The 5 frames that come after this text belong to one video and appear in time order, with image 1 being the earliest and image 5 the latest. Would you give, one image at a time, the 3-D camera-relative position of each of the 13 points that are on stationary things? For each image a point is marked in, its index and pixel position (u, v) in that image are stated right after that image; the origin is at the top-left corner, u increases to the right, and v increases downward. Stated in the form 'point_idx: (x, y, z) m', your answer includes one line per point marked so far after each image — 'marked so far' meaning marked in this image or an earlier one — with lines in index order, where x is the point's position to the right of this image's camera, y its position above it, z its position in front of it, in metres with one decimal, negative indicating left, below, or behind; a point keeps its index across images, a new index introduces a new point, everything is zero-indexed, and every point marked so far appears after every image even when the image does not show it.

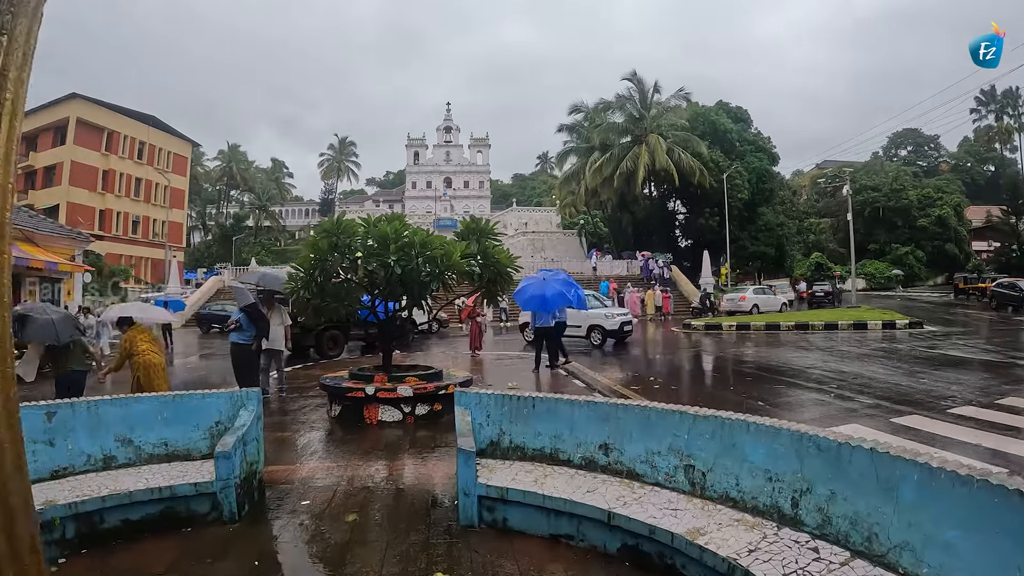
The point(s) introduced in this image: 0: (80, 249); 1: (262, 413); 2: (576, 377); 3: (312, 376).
0: (-14.3, +1.2, +20.2) m
1: (-1.8, -0.9, +4.5) m
2: (+1.2, -1.6, +11.1) m
3: (-3.6, -1.5, +10.9) m
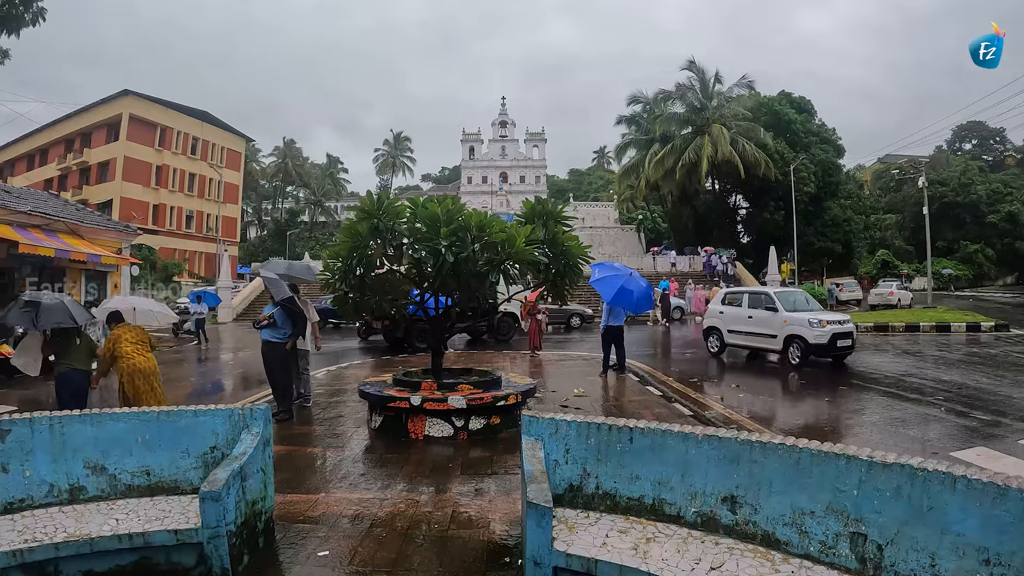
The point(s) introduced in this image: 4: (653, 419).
0: (-12.5, +1.5, +20.1) m
1: (-1.4, -0.8, +3.5) m
2: (+2.2, -1.6, +9.9) m
3: (-2.6, -1.4, +10.0) m
4: (+1.7, -1.6, +7.5) m
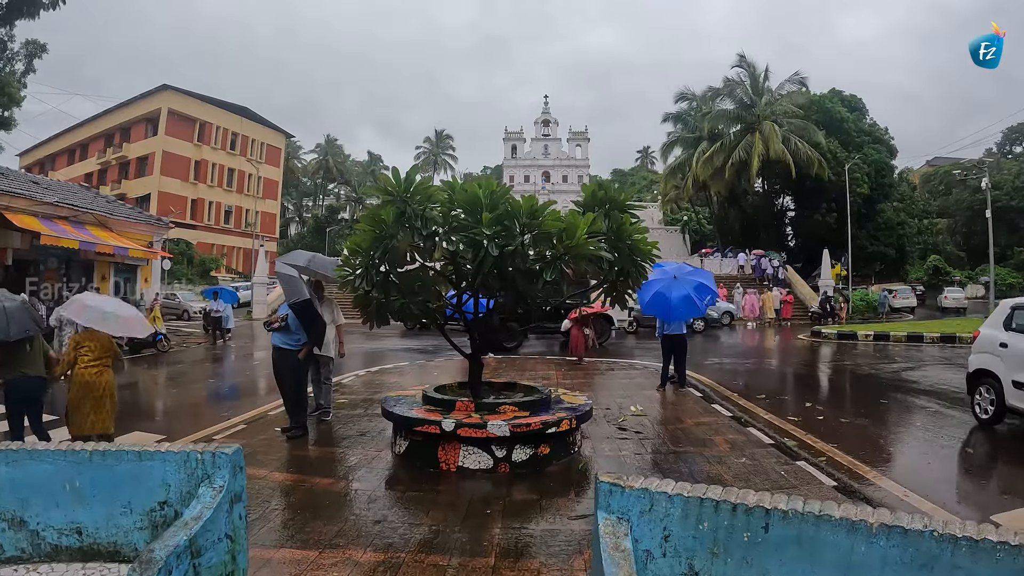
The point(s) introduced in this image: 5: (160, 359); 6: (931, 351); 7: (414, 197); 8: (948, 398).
0: (-11.2, +1.6, +19.8) m
1: (-1.1, -0.8, +2.5) m
2: (+2.8, -1.6, +8.7) m
3: (-1.9, -1.4, +9.1) m
4: (+2.2, -1.6, +6.3) m
5: (-8.4, -1.7, +15.0) m
6: (+13.0, -2.0, +19.4) m
7: (-0.7, +0.7, +4.6) m
8: (+8.1, -2.0, +11.6) m
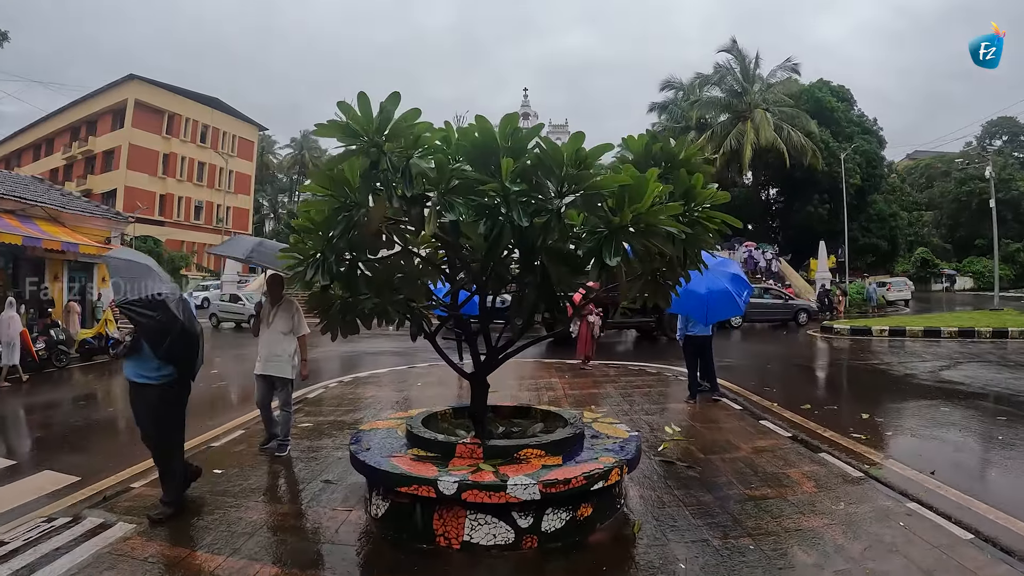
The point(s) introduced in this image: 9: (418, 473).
0: (-11.4, +1.6, +18.0) m
1: (-0.9, -0.8, +1.0) m
2: (+2.9, -1.5, +7.2) m
3: (-1.9, -1.4, +7.5) m
4: (+2.3, -1.5, +4.8) m
5: (-8.5, -1.7, +13.3) m
6: (+12.8, -1.7, +18.1) m
7: (-0.6, +0.7, +3.1) m
8: (+8.1, -1.9, +10.3) m
9: (-0.5, -1.0, +3.3) m
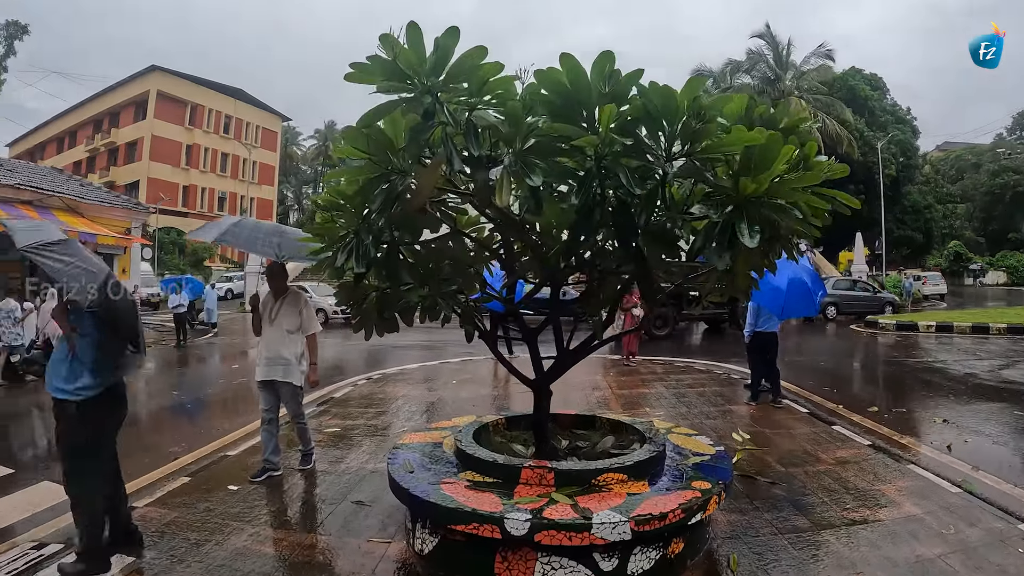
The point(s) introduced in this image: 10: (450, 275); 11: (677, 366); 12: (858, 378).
0: (-10.6, +1.9, +17.7) m
1: (-0.6, -0.8, +0.4) m
2: (+3.3, -1.4, +6.5) m
3: (-1.4, -1.3, +7.0) m
4: (+2.7, -1.5, +4.1) m
5: (-7.9, -1.5, +12.9) m
6: (+13.6, -1.5, +17.1) m
7: (-0.2, +0.8, +2.4) m
8: (+8.7, -1.8, +9.4) m
9: (-0.1, -0.9, +2.7) m
10: (-0.3, +0.1, +2.9) m
11: (+2.5, -1.2, +9.3) m
12: (+5.9, -1.6, +10.6) m
